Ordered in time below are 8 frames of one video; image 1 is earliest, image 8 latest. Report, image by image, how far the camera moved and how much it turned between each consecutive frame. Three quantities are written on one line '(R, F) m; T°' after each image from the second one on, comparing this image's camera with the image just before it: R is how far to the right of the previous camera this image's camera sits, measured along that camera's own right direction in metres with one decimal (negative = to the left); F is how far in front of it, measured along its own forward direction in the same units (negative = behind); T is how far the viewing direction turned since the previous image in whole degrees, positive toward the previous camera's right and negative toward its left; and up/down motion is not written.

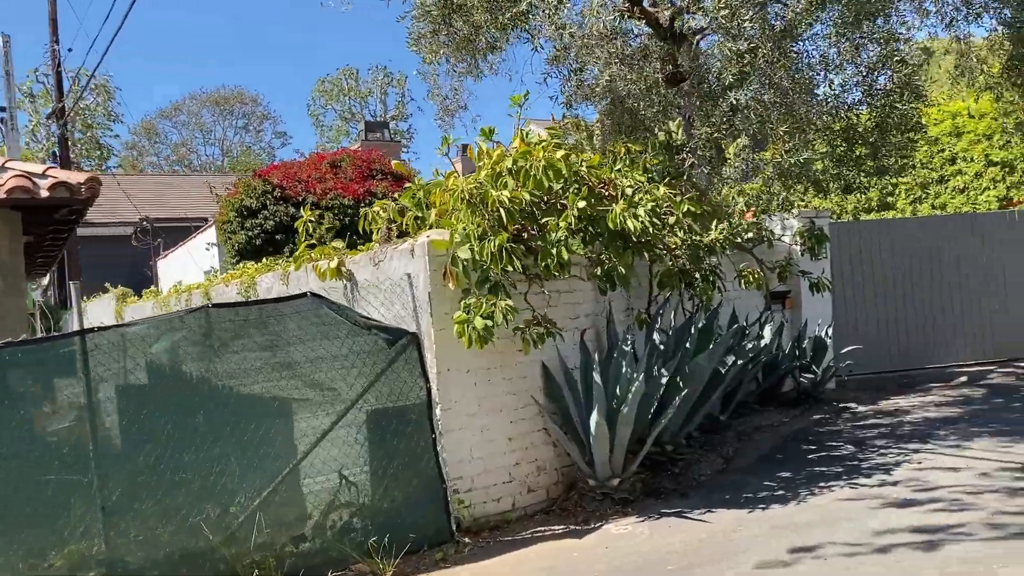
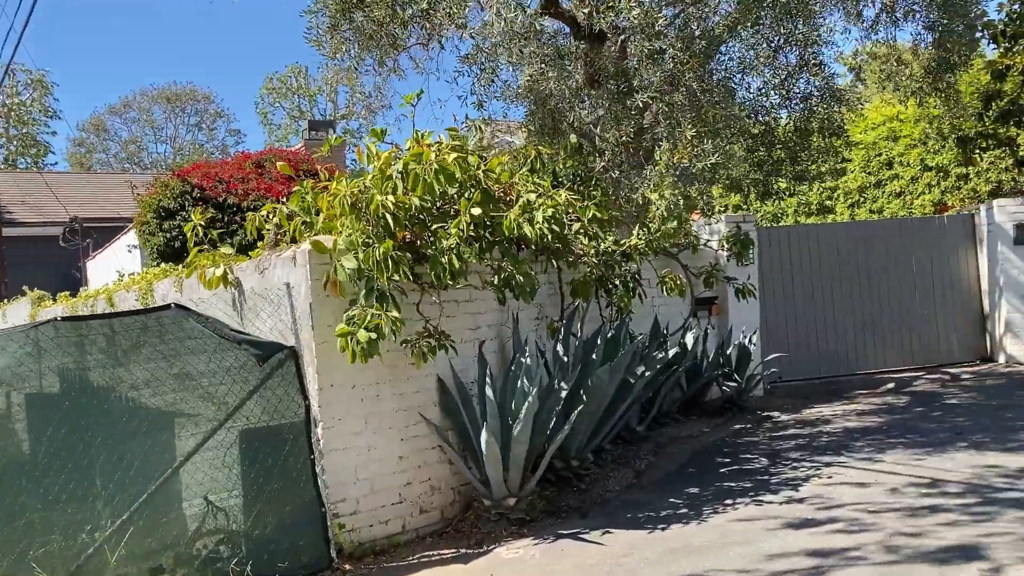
(+0.4, +0.2) m; +3°
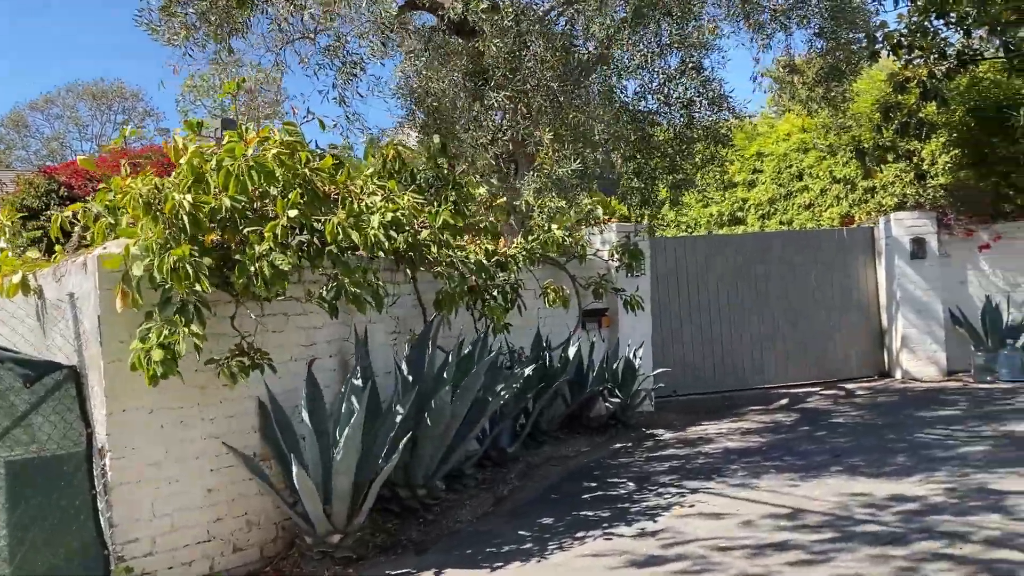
(+0.6, +0.4) m; +4°
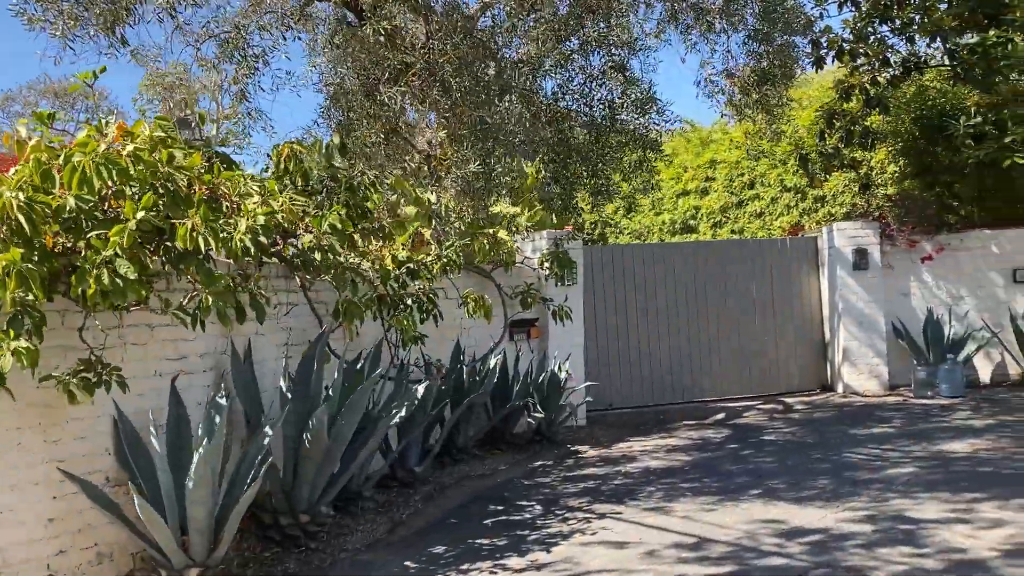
(+0.4, +0.3) m; +2°
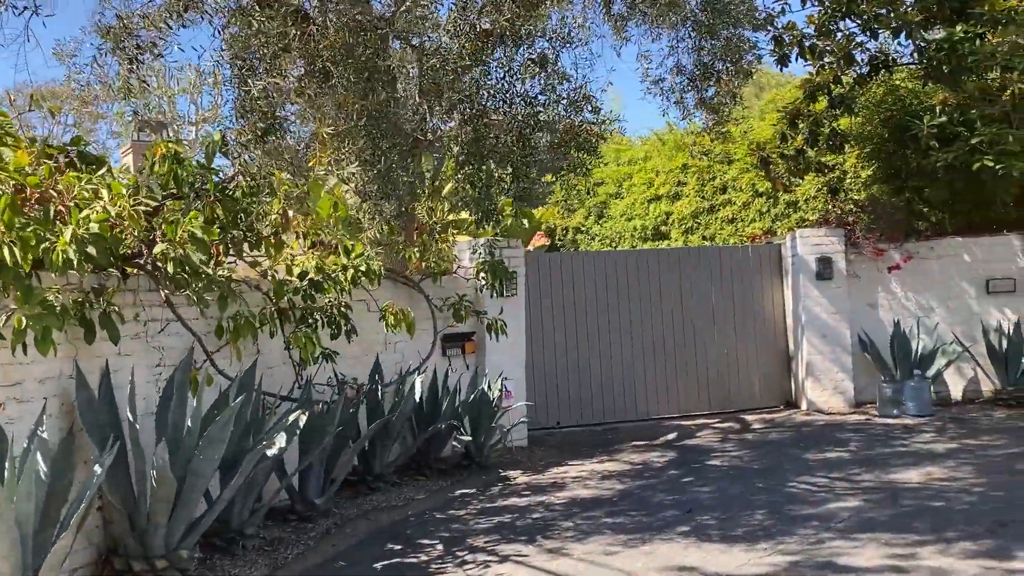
(+0.5, +0.5) m; 0°
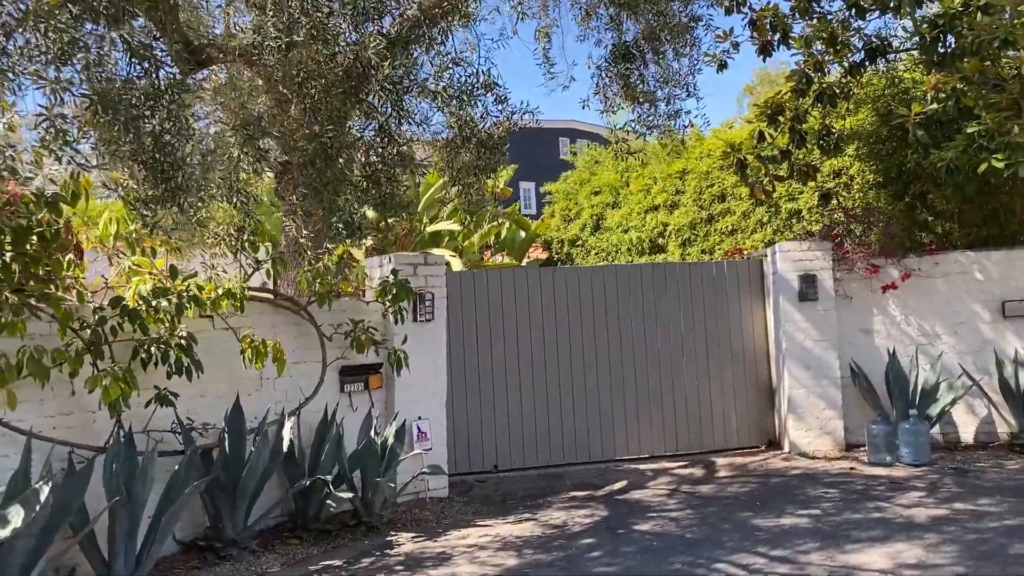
(+1.0, +1.1) m; -3°
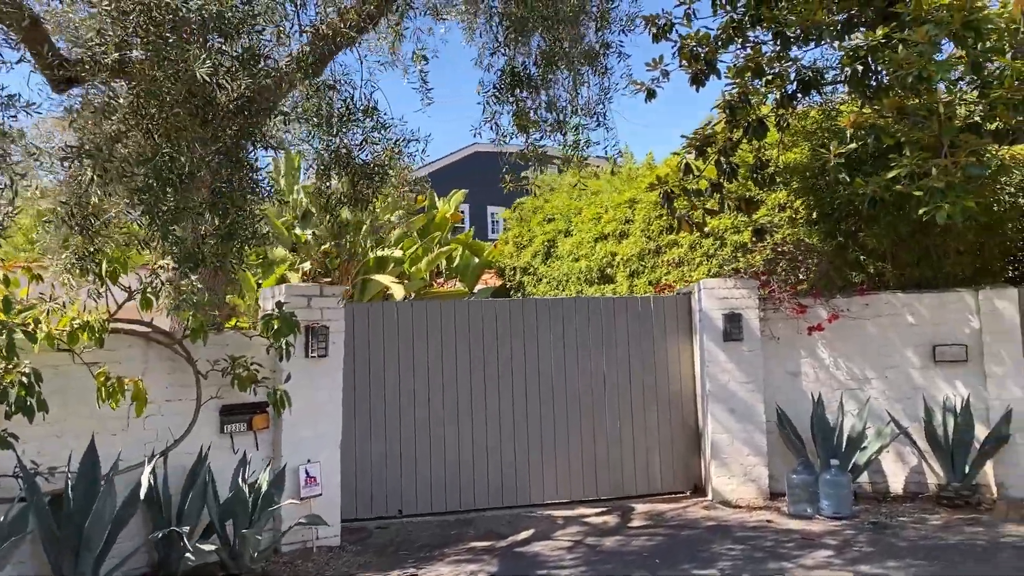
(+0.6, +0.3) m; +1°
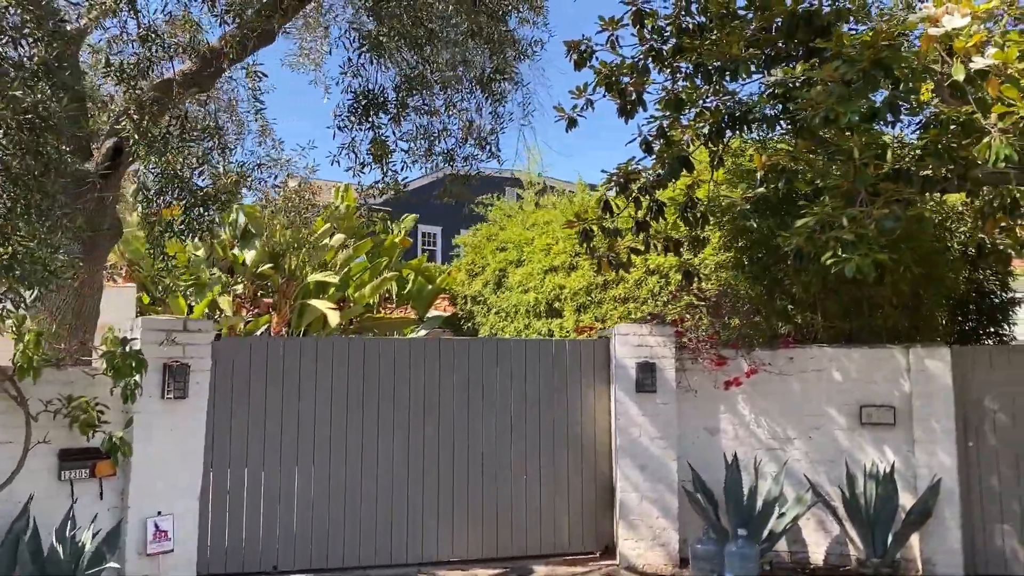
(+0.7, +0.5) m; 0°
